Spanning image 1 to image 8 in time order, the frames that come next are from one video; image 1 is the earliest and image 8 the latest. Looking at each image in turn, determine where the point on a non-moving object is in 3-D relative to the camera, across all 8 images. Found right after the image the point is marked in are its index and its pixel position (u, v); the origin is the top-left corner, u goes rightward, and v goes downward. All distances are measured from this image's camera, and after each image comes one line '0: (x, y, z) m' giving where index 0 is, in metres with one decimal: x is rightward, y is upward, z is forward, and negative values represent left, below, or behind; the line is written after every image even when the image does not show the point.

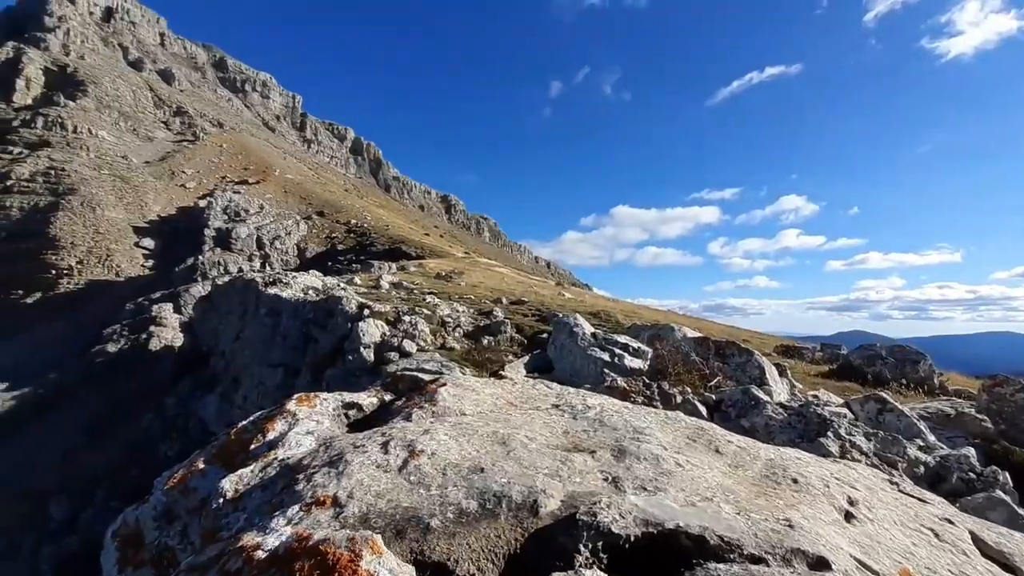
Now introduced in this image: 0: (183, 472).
0: (-3.8, -2.1, +4.6) m
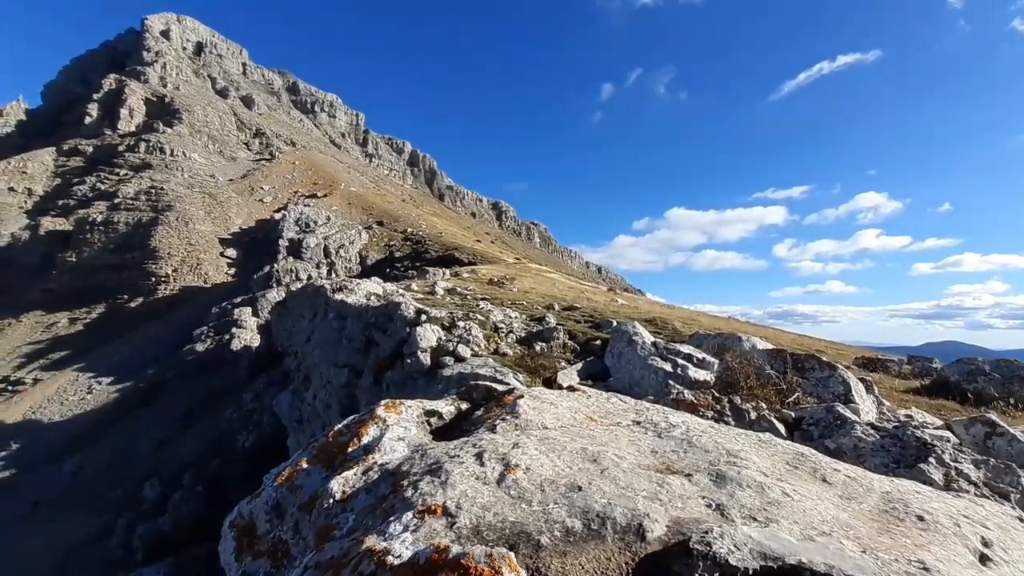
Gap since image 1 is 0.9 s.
0: (-2.8, -2.3, +5.0) m
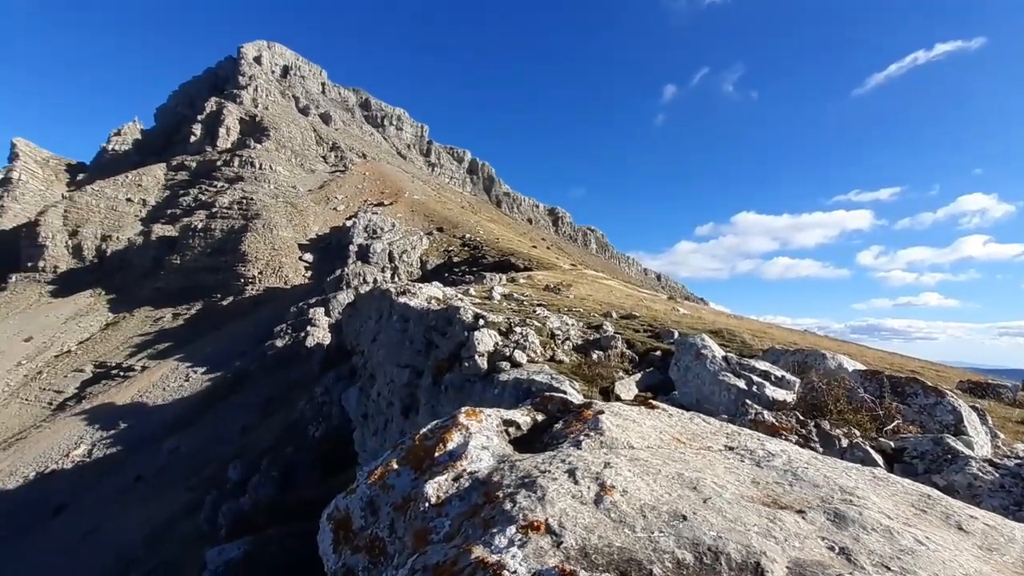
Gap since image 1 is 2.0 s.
0: (-1.8, -2.4, +5.3) m
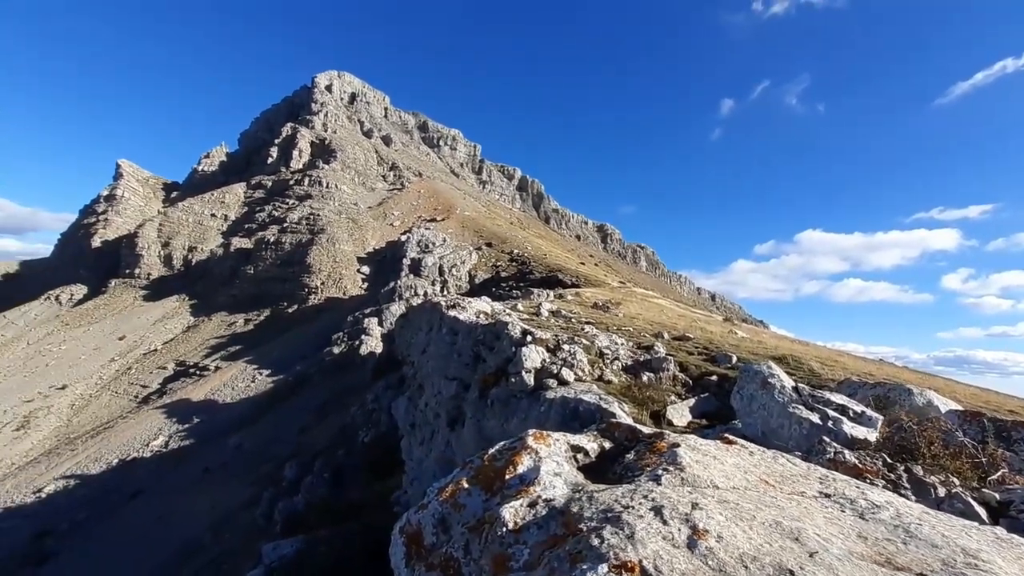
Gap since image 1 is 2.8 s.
0: (-0.8, -2.7, +5.4) m
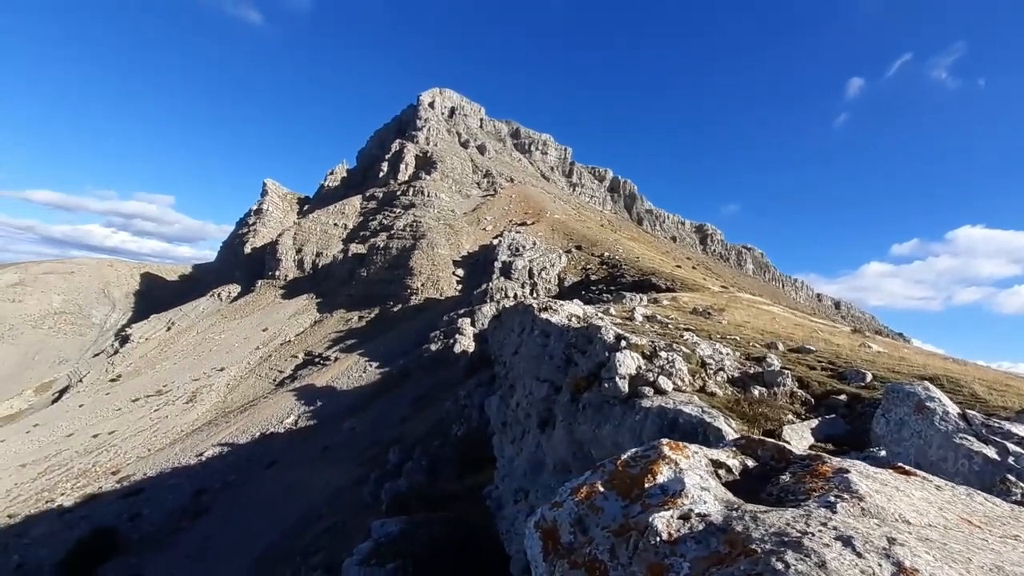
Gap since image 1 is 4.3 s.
0: (+1.0, -2.8, +5.5) m
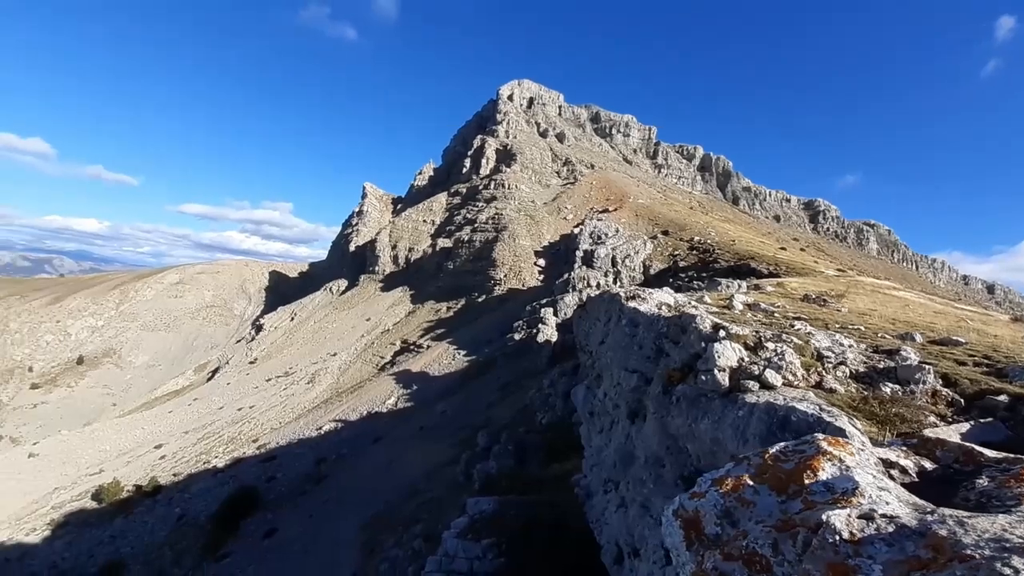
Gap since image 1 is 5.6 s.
0: (+2.9, -2.5, +5.3) m
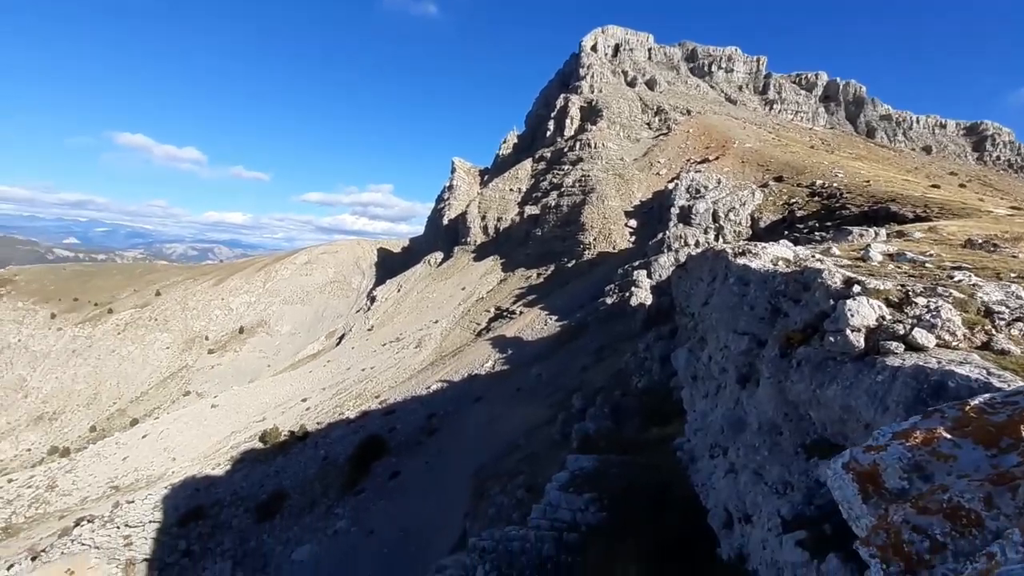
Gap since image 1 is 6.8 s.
0: (+4.9, -1.8, +4.8) m
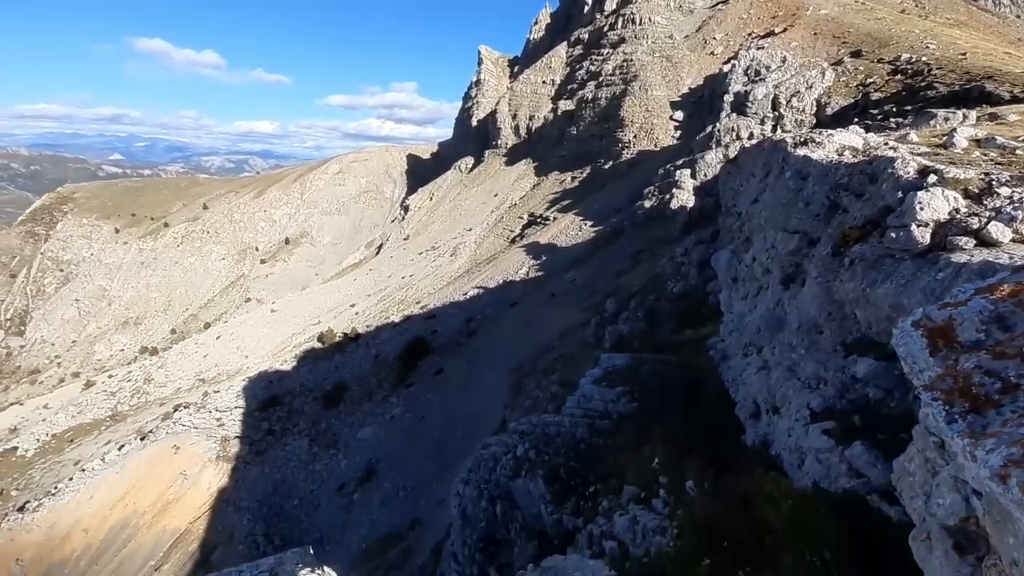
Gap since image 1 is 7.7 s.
0: (+5.6, 0.0, +4.5) m
